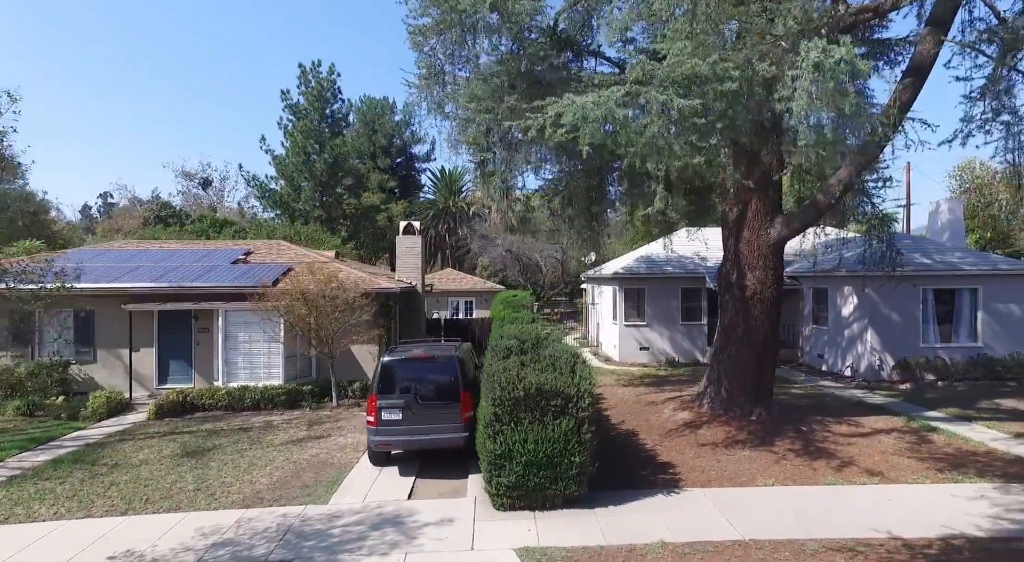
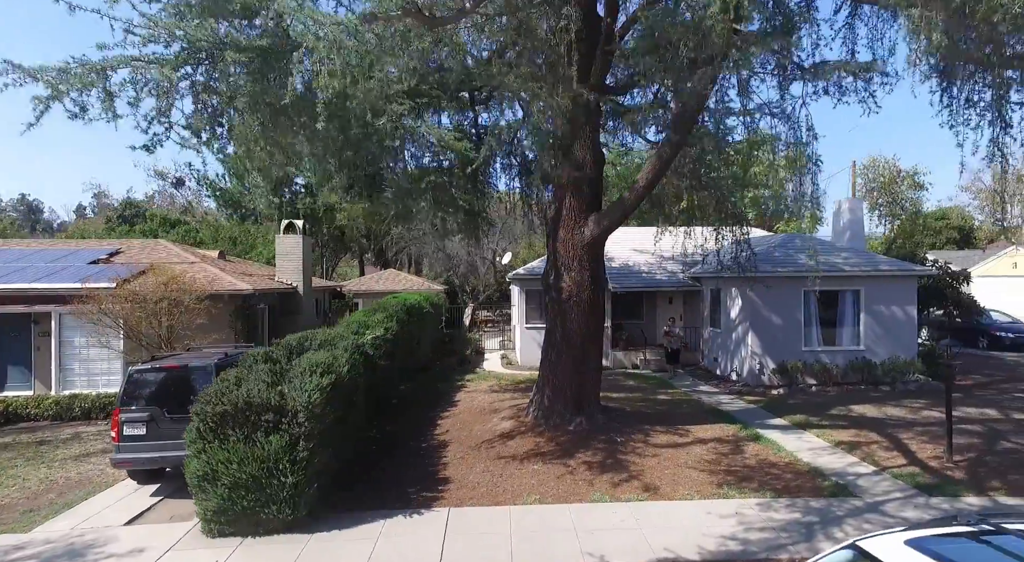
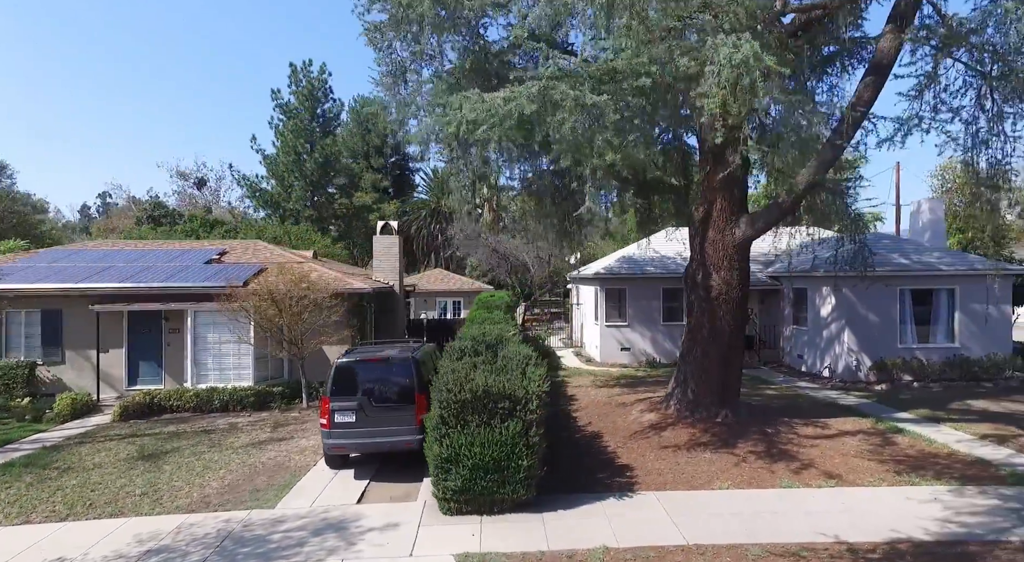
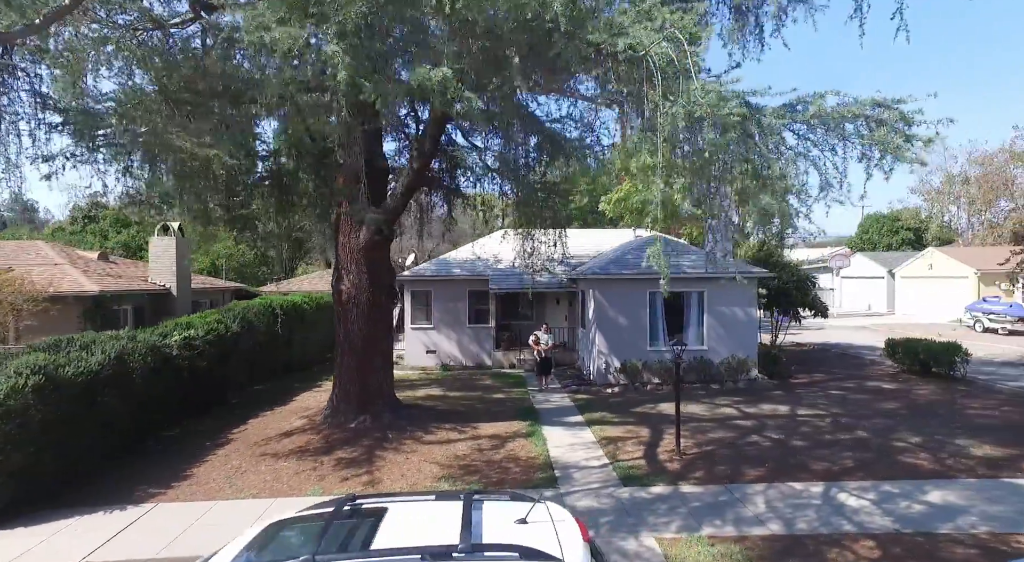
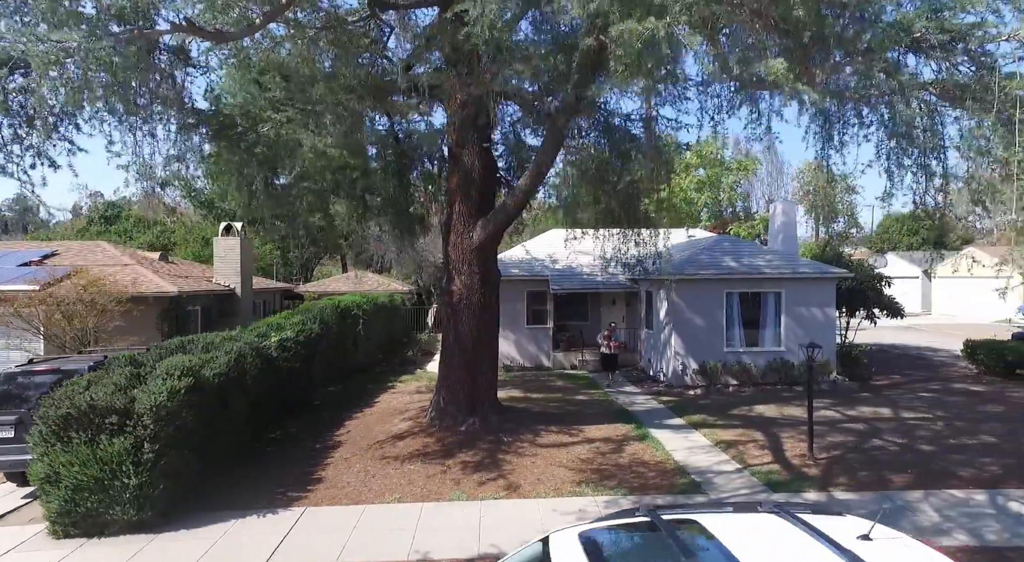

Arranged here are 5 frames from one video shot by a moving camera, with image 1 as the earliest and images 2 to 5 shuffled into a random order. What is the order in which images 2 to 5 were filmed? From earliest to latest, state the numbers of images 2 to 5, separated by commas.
3, 2, 5, 4
